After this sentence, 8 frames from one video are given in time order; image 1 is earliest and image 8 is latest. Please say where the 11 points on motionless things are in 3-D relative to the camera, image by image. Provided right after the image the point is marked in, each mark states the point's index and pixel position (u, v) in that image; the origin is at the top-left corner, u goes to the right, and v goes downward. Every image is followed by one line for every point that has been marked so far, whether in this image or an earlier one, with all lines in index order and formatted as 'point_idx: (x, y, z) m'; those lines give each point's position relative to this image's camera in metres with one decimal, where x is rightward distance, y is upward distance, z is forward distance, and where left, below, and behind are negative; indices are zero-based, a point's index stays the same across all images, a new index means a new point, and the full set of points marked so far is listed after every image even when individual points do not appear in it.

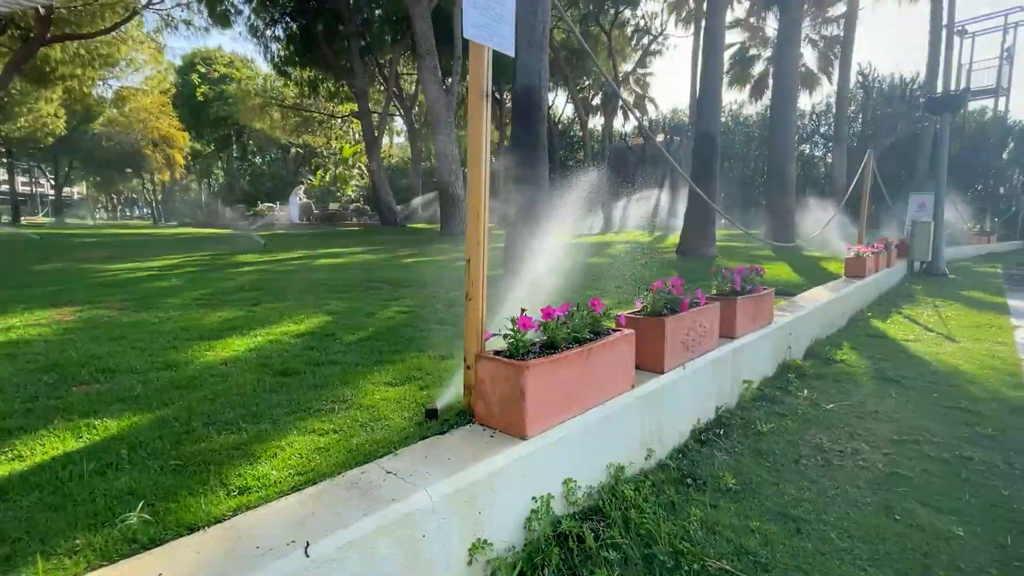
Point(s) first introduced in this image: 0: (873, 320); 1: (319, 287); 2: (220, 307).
0: (+5.4, -0.5, +7.7) m
1: (-2.4, 0.0, +6.5) m
2: (-3.0, -0.2, +5.3) m
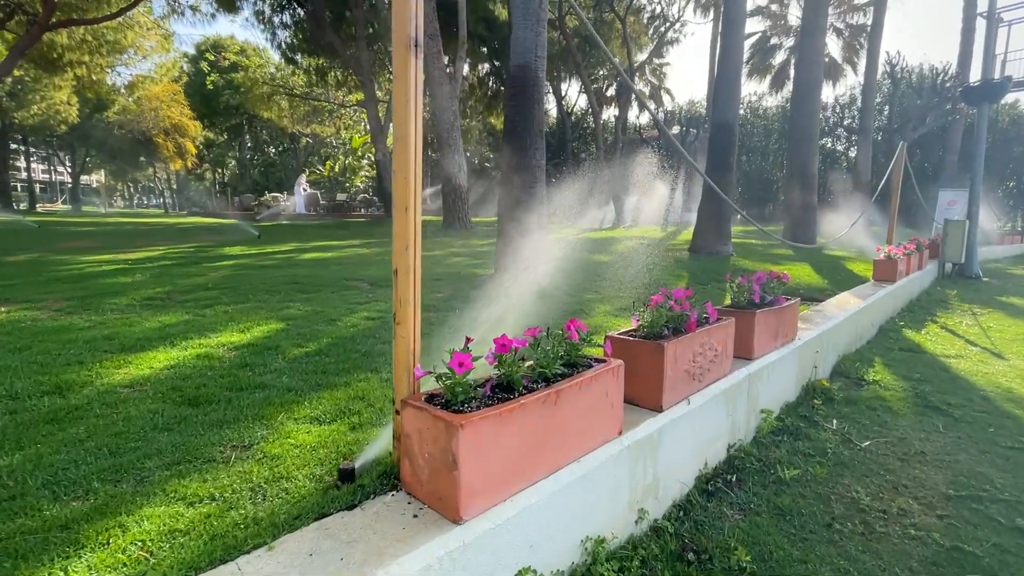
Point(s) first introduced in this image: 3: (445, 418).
0: (+5.3, -0.6, +6.9) m
1: (-2.5, 0.0, +5.9) m
2: (-3.2, -0.2, +4.7) m
3: (-0.2, -0.4, +1.7) m
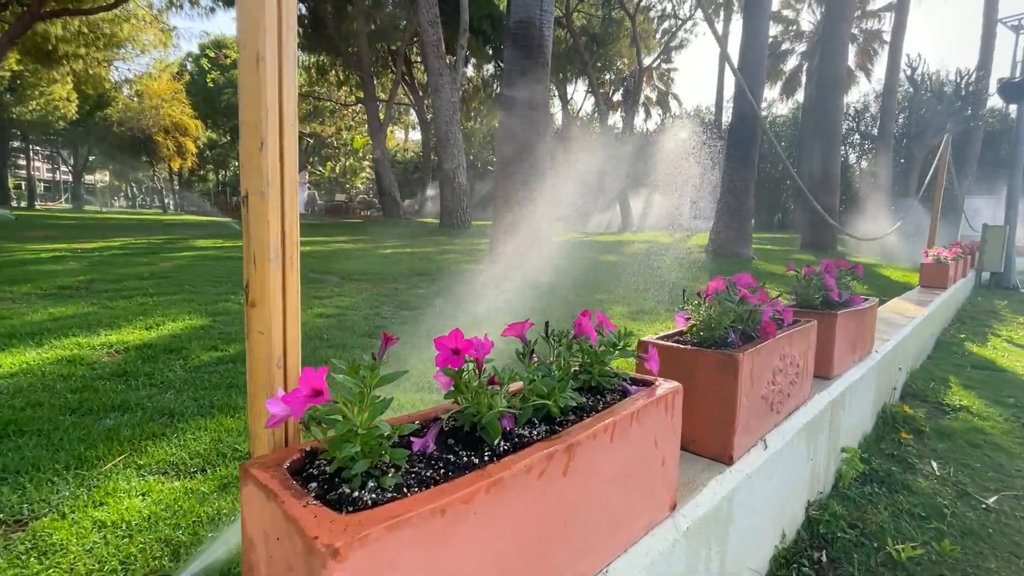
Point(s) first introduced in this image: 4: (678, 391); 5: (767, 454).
0: (+5.3, -0.6, +5.9) m
1: (-2.6, +0.1, +5.0) m
2: (-3.2, -0.1, +3.8) m
3: (-0.3, -0.3, +0.7) m
4: (+0.4, -0.3, +1.3) m
5: (+0.9, -0.6, +1.8) m
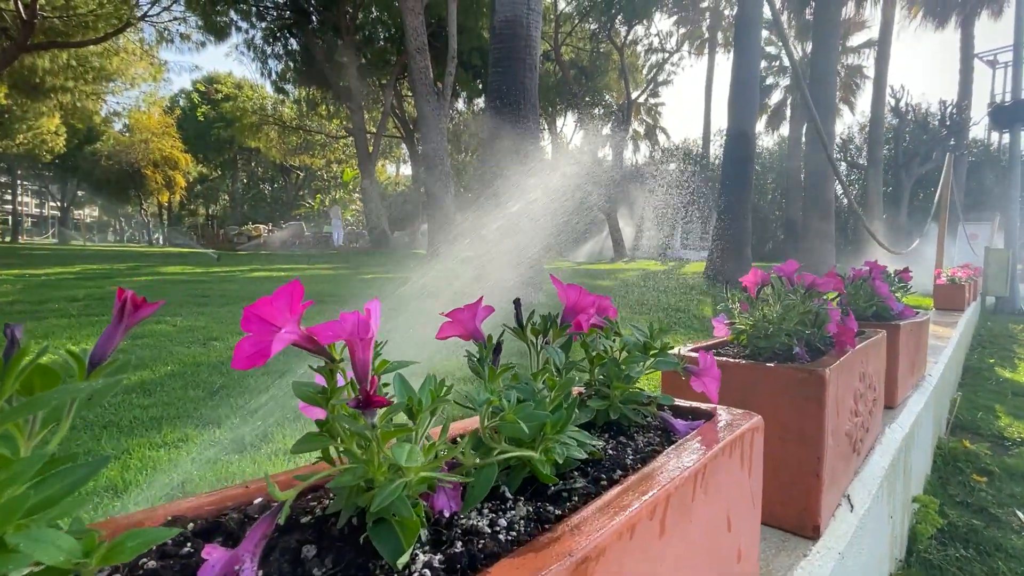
0: (+5.1, -0.9, +5.4) m
1: (-2.7, -0.1, +4.4) m
2: (-3.3, -0.2, +3.2) m
3: (-0.3, -0.2, +0.1) m
4: (+0.4, -0.2, +0.8) m
5: (+0.8, -0.6, +1.2) m
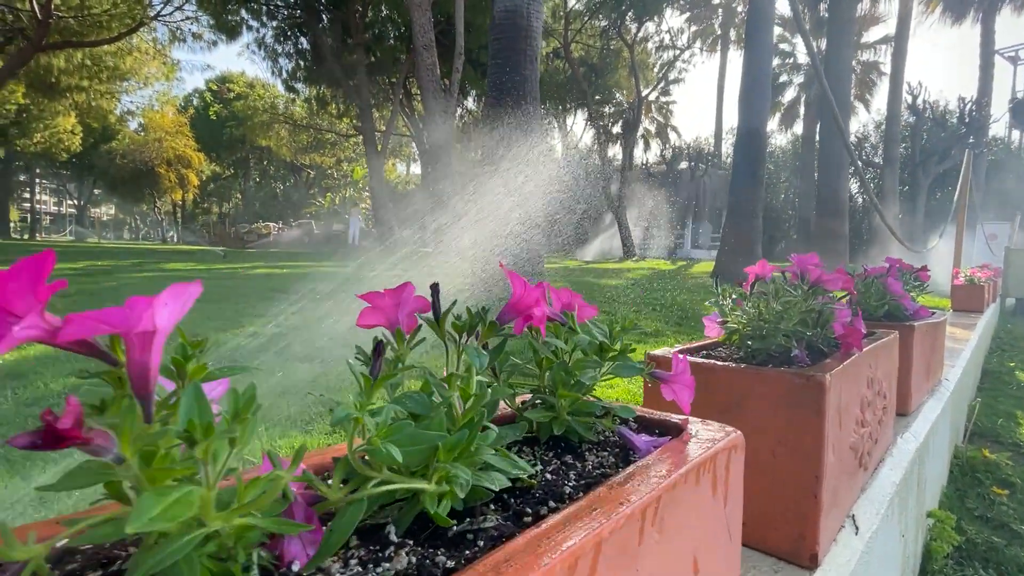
0: (+5.1, -0.9, +5.2) m
1: (-2.7, -0.1, +4.3) m
2: (-3.4, -0.2, +3.1) m
3: (-0.4, -0.2, 0.0) m
4: (+0.3, -0.2, +0.7) m
5: (+0.8, -0.5, +1.1) m
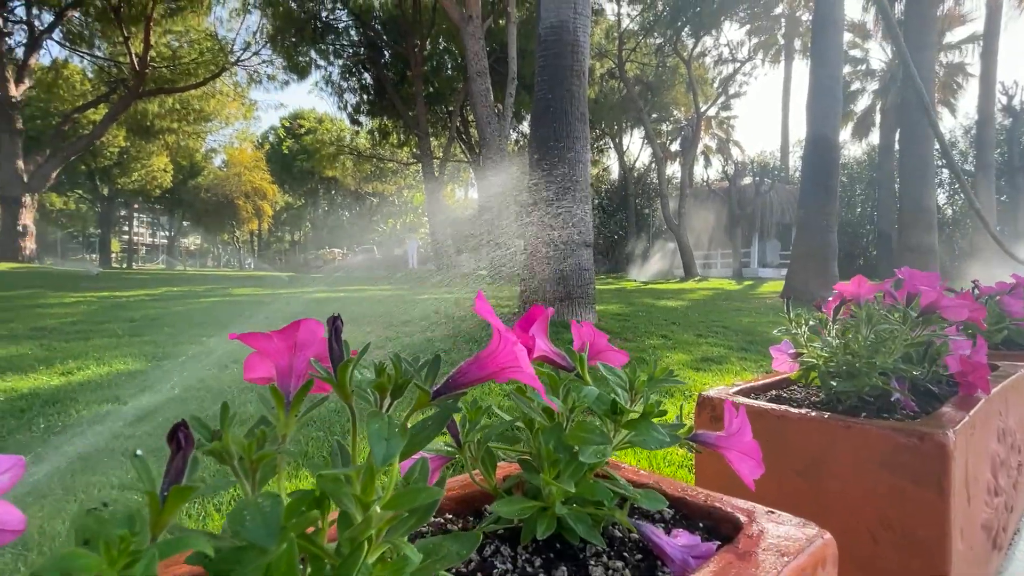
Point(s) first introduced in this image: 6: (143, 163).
0: (+5.6, -1.0, +4.3) m
1: (-2.3, -0.3, +4.4) m
2: (-3.1, -0.3, +3.3) m
3: (-0.5, -0.2, -0.1) m
4: (+0.3, -0.2, +0.4) m
5: (+0.8, -0.6, +0.8) m
6: (-11.7, +4.0, +16.3) m
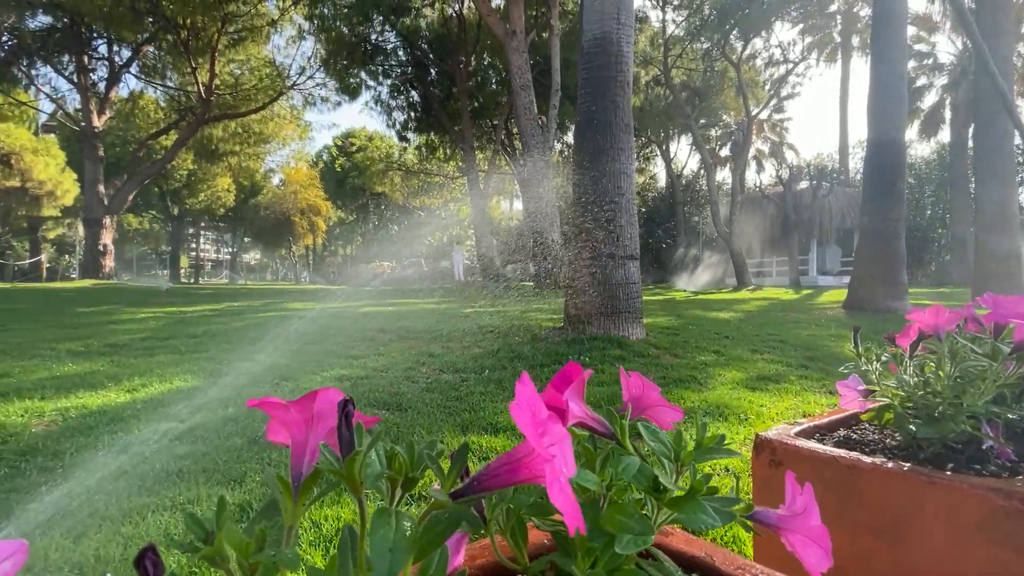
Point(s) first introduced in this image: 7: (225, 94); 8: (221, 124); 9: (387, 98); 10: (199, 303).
0: (+5.9, -1.1, +3.8) m
1: (-1.9, -0.4, +4.5) m
2: (-2.8, -0.5, +3.5) m
3: (-0.6, -0.3, -0.1) m
4: (+0.3, -0.3, +0.4) m
5: (+0.8, -0.6, +0.7) m
6: (-10.3, +3.5, +17.3) m
7: (-6.0, +4.1, +10.8) m
8: (-7.3, +4.1, +12.8) m
9: (-3.3, +5.0, +13.5) m
10: (-5.9, -0.3, +9.5) m
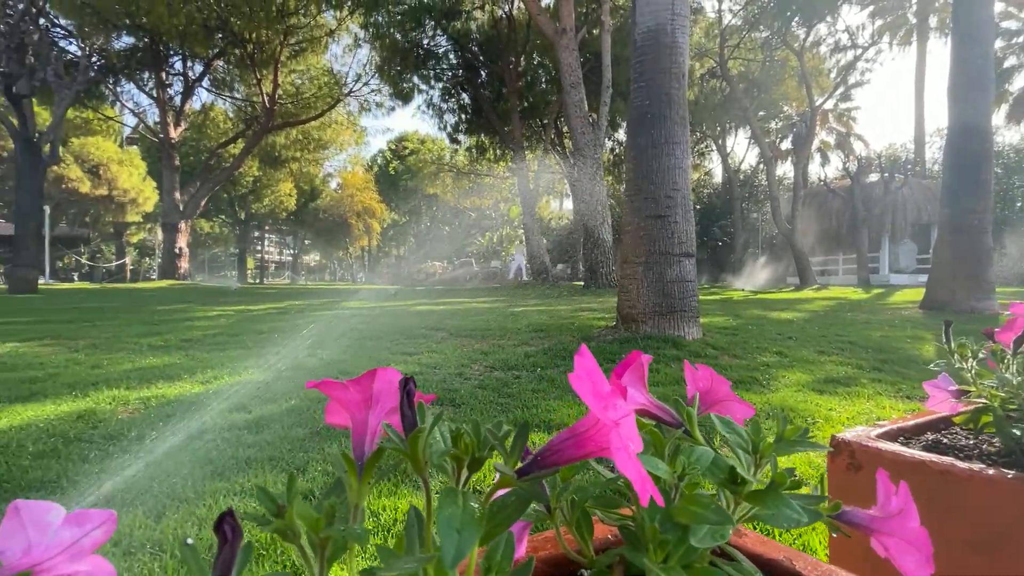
0: (+6.3, -1.1, +3.2) m
1: (-1.5, -0.4, +4.7) m
2: (-2.5, -0.5, +3.7) m
3: (-0.5, -0.3, -0.1) m
4: (+0.3, -0.3, +0.3) m
5: (+0.9, -0.6, +0.6) m
6: (-8.5, +3.5, +18.2) m
7: (-5.0, +4.1, +11.4) m
8: (-6.0, +4.1, +13.4) m
9: (-2.0, +5.0, +13.8) m
10: (-4.9, -0.3, +10.0) m
